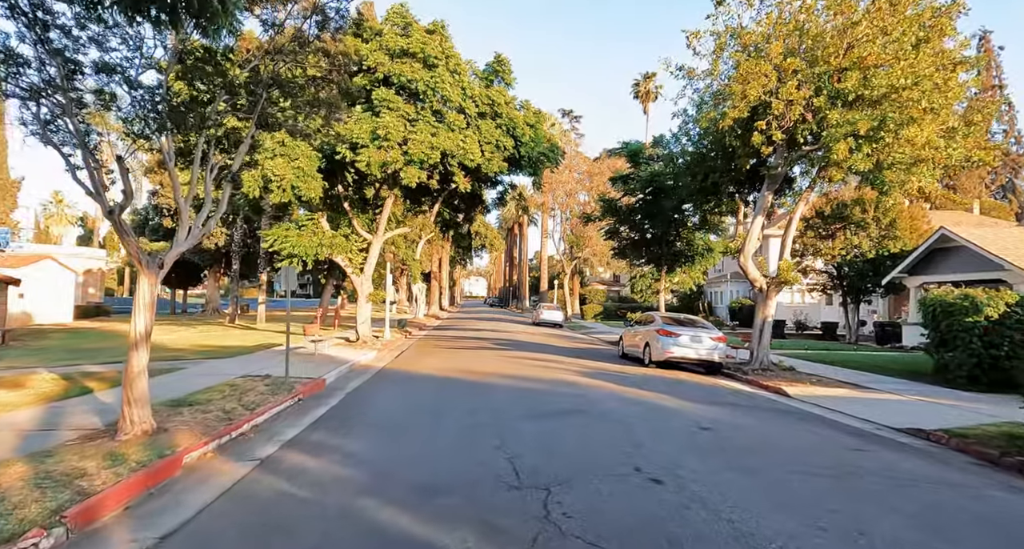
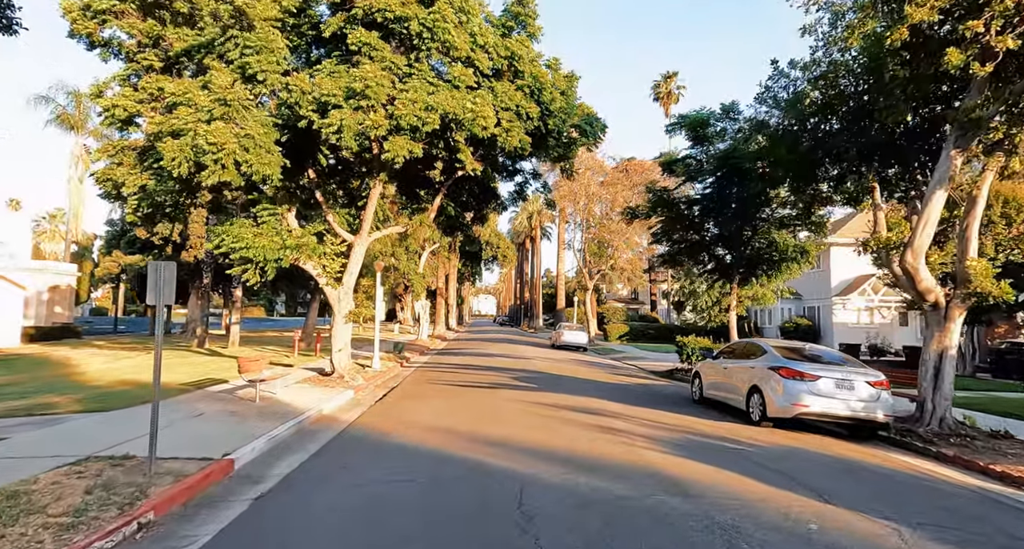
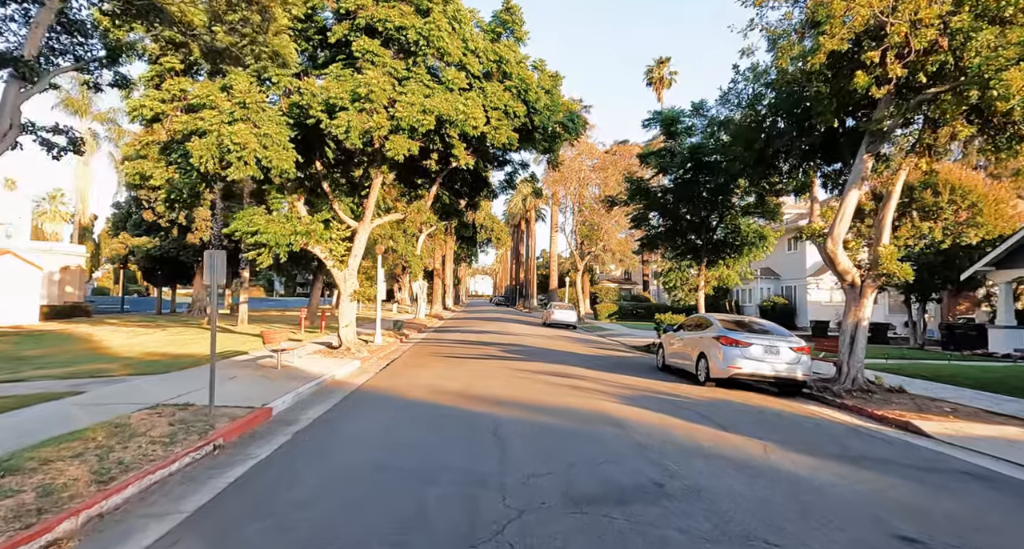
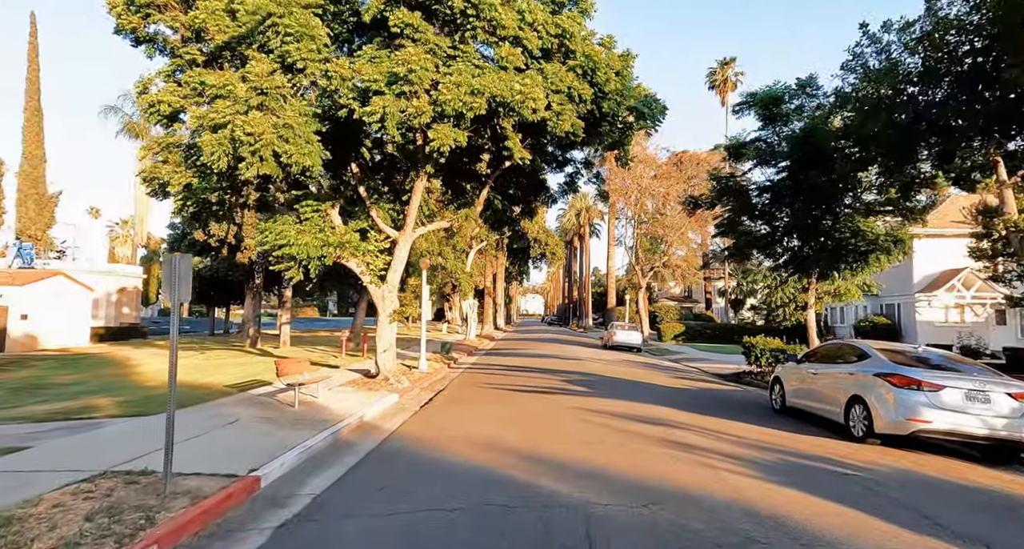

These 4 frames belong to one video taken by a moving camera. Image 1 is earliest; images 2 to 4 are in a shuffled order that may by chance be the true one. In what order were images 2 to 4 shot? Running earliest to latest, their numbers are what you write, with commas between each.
3, 2, 4
